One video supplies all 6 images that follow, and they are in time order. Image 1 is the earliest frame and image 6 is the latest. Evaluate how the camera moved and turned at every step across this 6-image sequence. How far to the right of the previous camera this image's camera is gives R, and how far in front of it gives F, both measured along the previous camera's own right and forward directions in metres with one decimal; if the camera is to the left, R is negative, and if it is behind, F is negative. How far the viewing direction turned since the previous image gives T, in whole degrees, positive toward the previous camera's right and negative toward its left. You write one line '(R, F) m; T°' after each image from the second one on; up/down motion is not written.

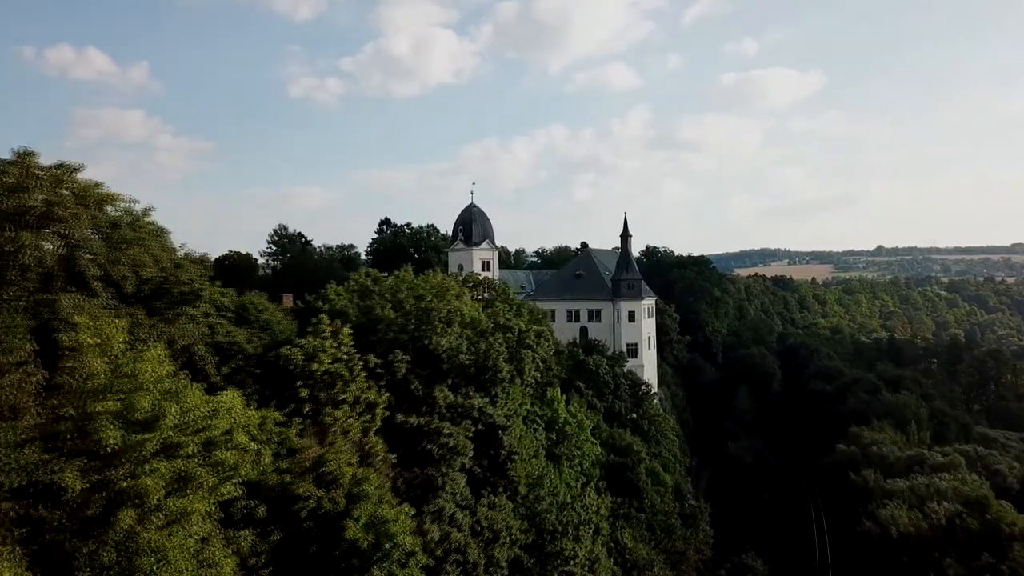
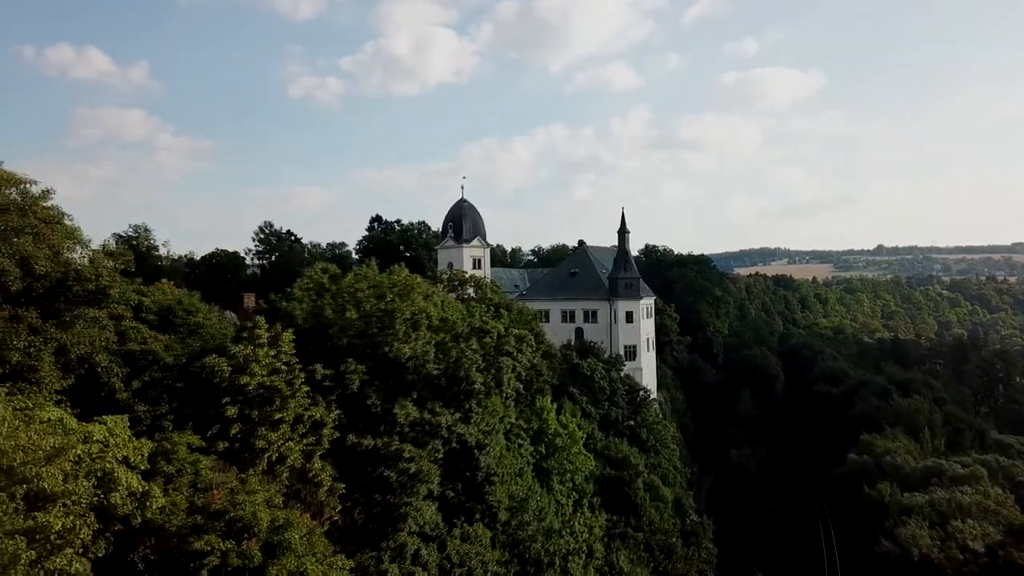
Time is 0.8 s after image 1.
(+0.7, +2.8) m; 0°
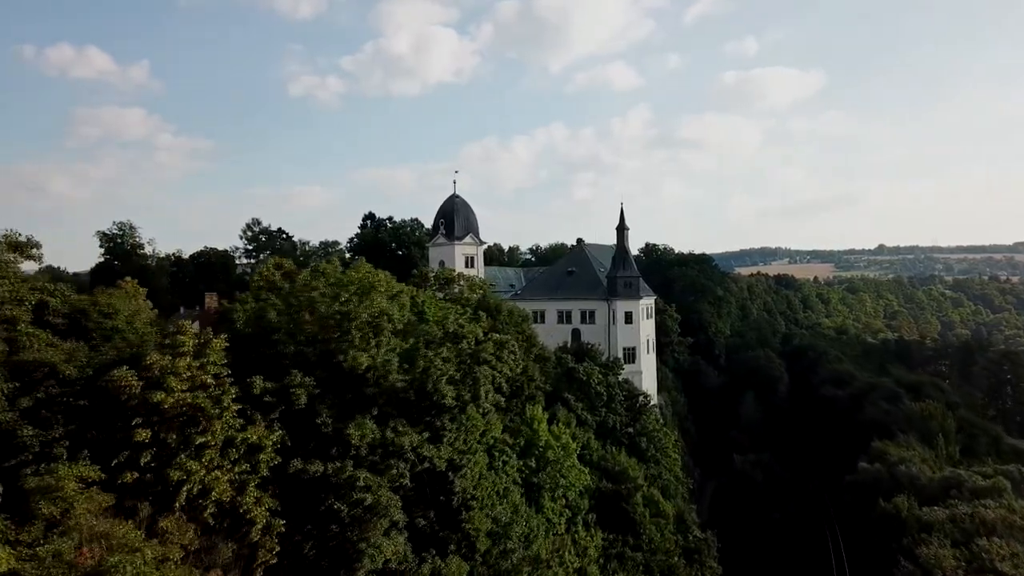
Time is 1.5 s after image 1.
(+0.5, +2.5) m; 0°
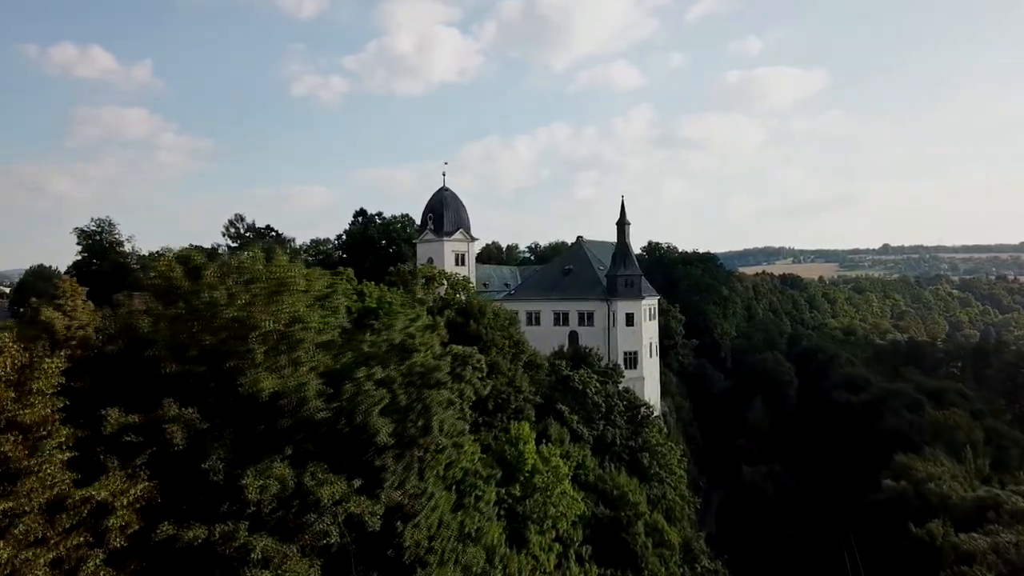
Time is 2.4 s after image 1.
(+0.8, +3.7) m; 0°
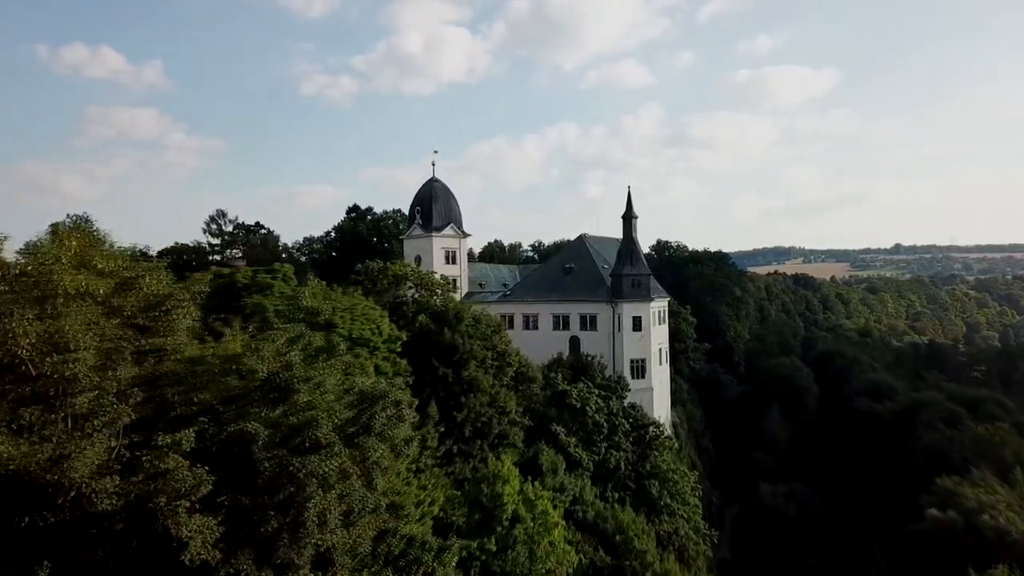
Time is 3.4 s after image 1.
(+0.9, +4.7) m; -1°
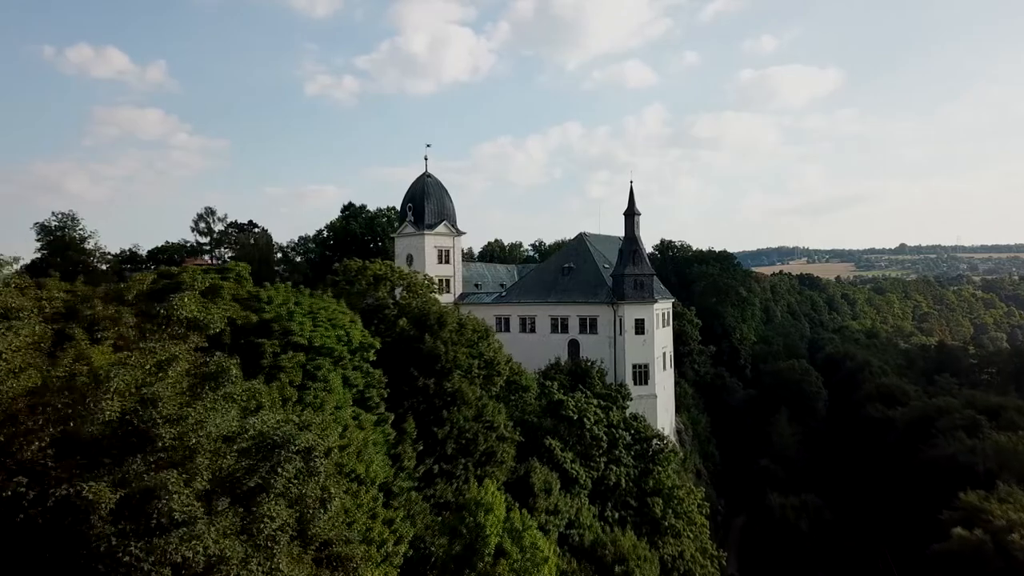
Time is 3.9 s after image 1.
(+0.5, +2.3) m; 0°
